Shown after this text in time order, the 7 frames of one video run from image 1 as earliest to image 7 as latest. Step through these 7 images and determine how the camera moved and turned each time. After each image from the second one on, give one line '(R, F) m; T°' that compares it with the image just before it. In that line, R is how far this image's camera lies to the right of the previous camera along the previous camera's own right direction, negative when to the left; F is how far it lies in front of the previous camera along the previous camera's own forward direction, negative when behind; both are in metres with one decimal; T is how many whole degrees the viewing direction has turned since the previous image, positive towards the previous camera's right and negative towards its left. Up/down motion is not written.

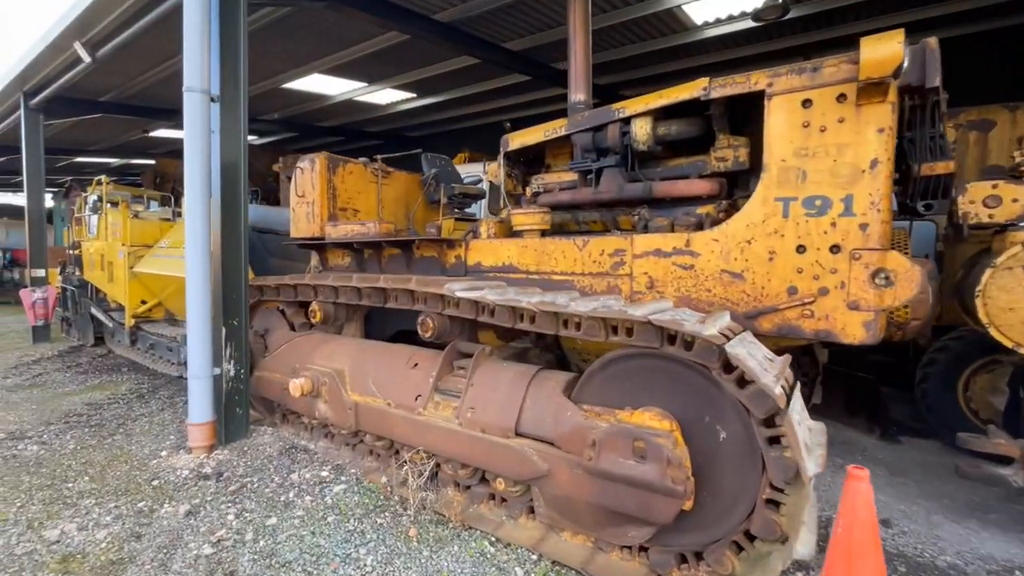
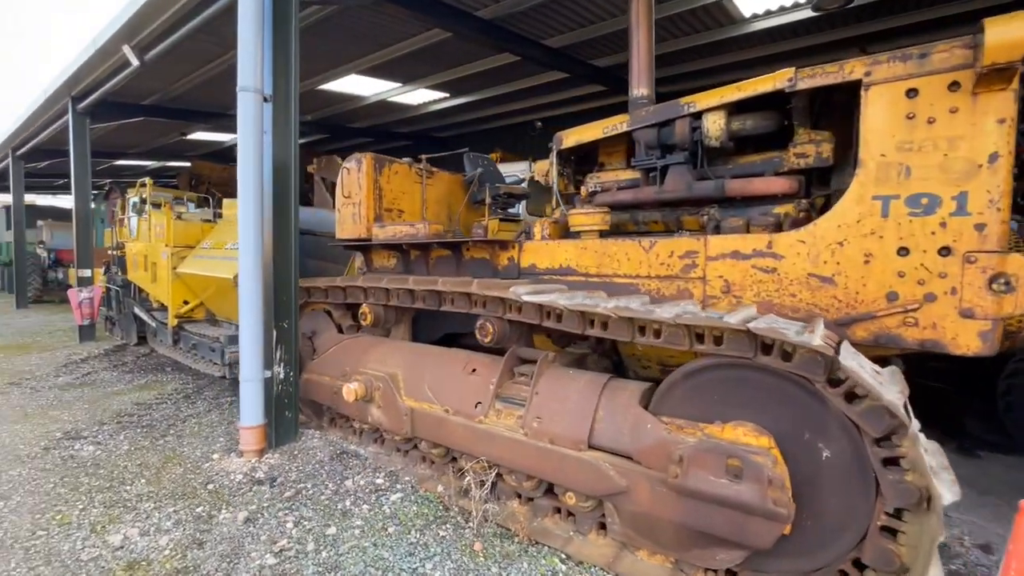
(-0.3, +0.1) m; -2°
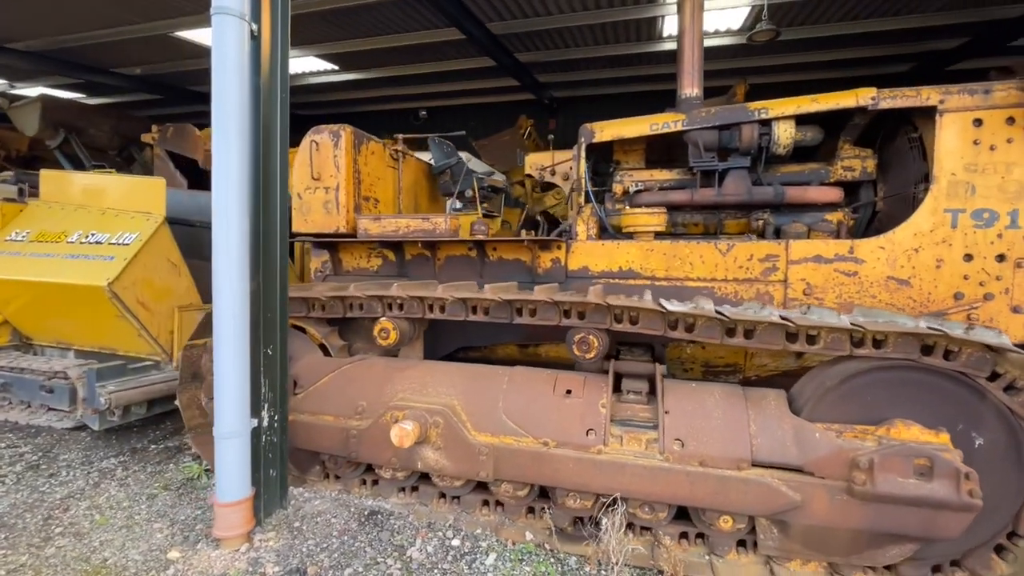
(-1.5, +0.7) m; +21°
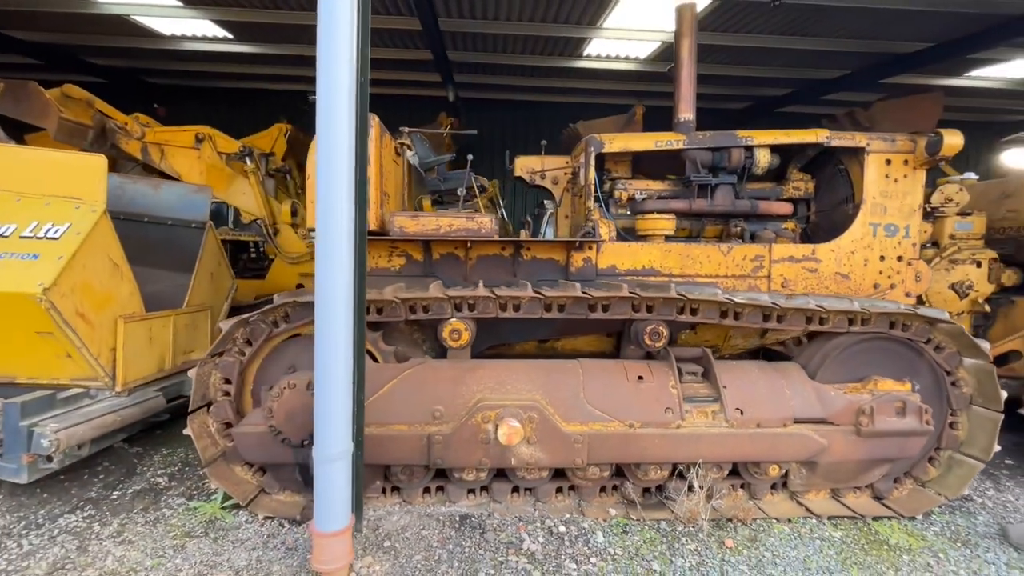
(-1.4, +0.1) m; +19°
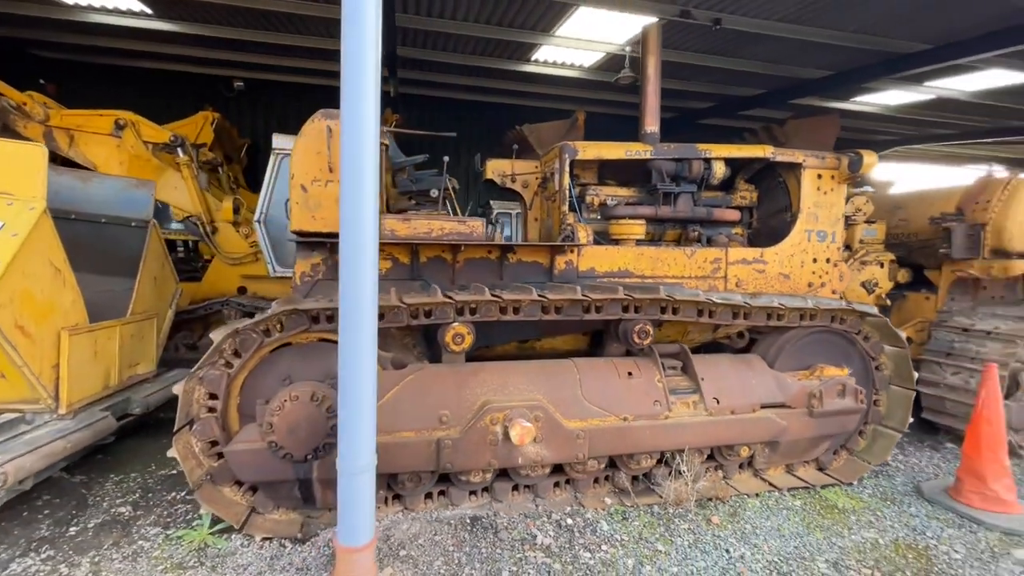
(-0.5, 0.0) m; +10°
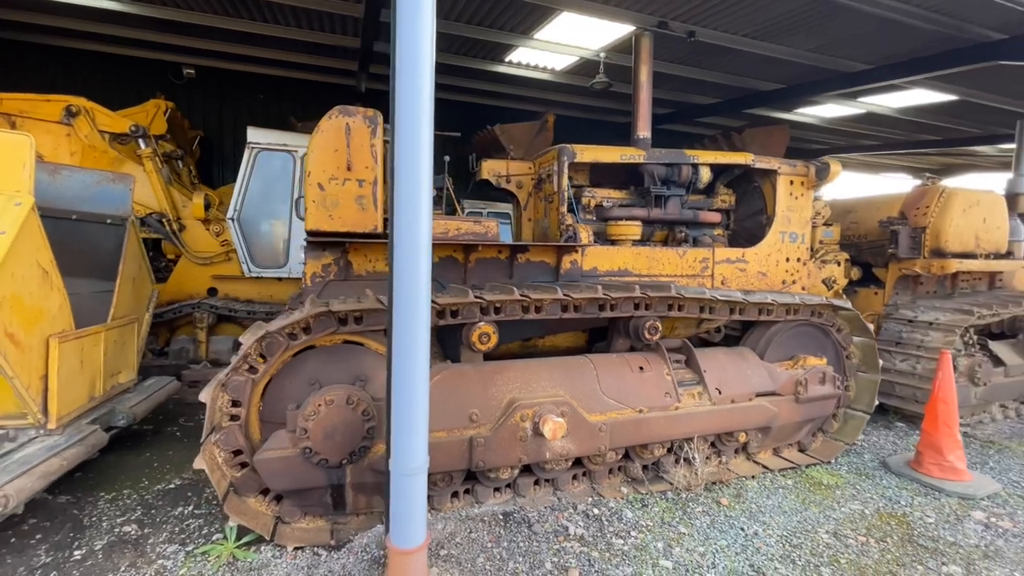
(-0.5, 0.0) m; +7°
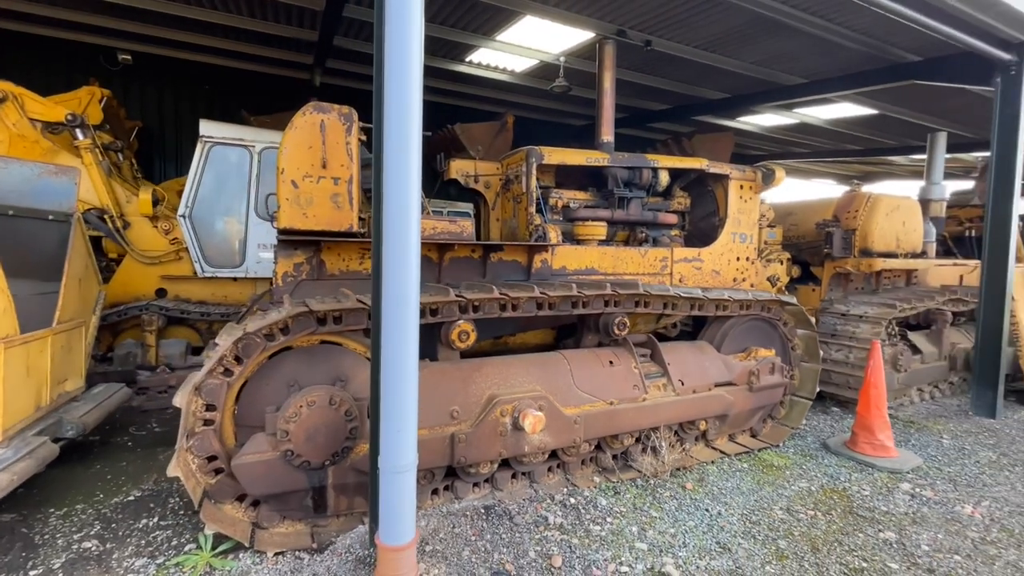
(-0.2, -0.1) m; +6°
